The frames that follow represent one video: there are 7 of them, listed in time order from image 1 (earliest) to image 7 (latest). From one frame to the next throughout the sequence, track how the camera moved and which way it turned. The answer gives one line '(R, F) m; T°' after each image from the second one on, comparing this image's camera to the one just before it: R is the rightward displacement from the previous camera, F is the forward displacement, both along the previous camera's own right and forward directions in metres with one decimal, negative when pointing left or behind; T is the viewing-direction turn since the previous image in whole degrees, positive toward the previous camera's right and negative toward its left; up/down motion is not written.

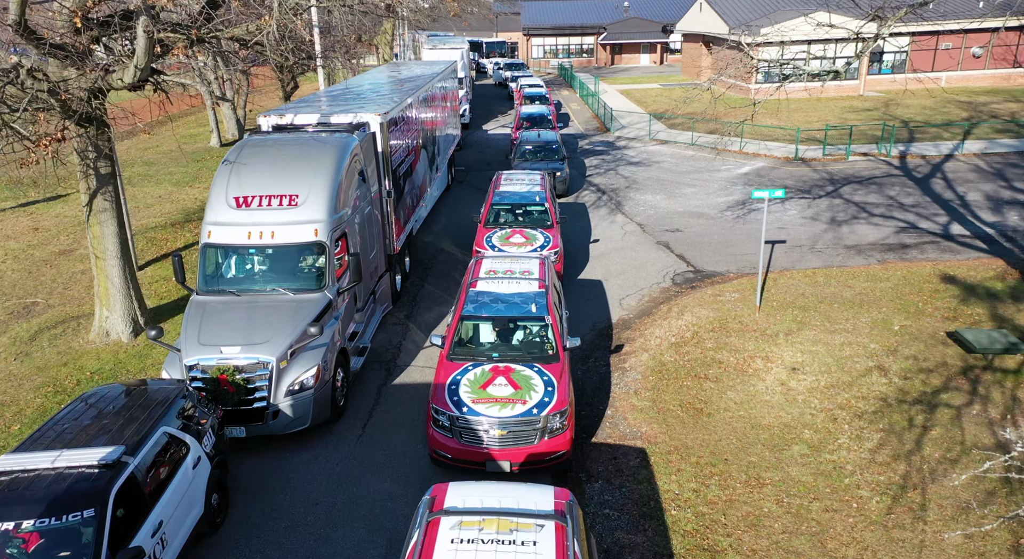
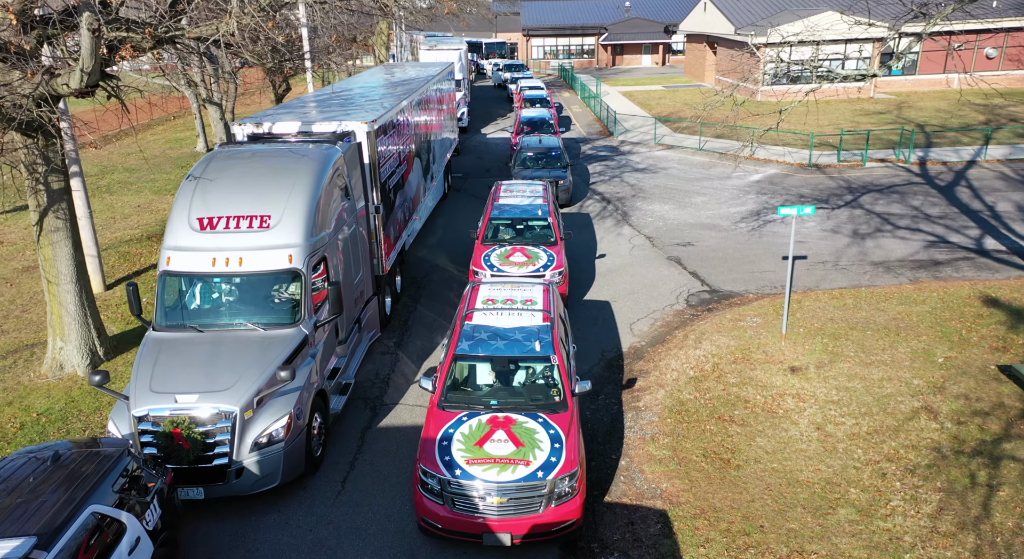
(0.0, +1.3) m; 0°
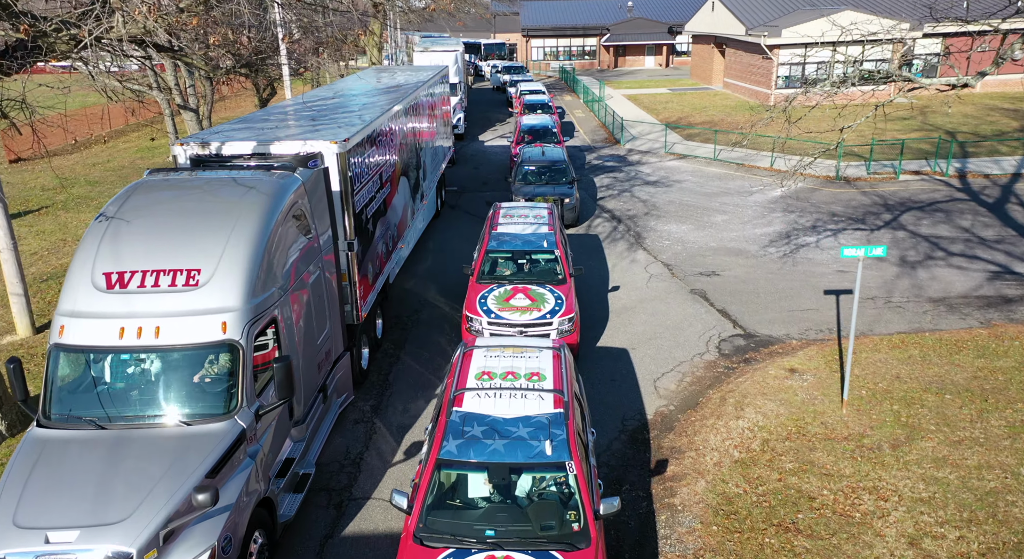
(0.0, +2.2) m; 0°
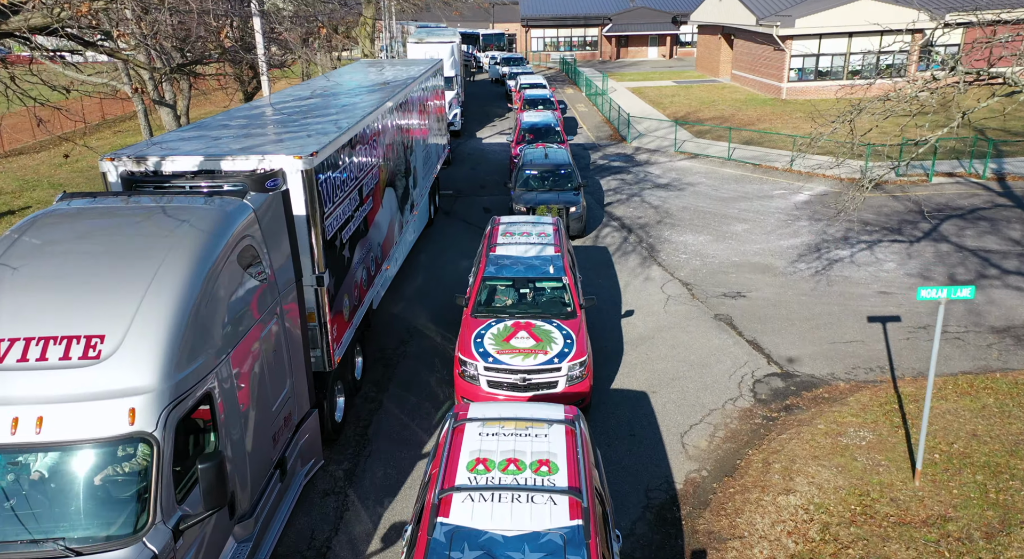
(0.0, +1.8) m; 0°
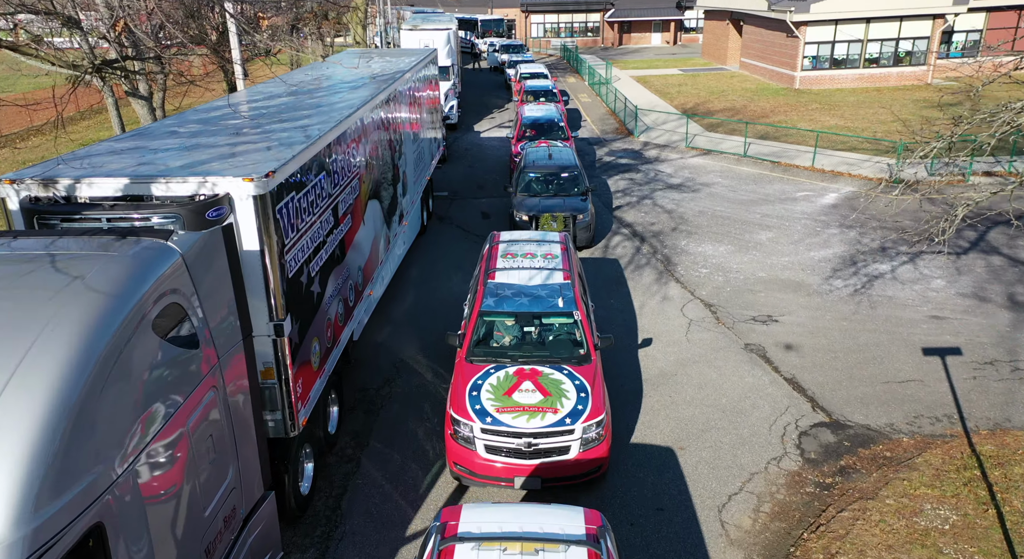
(0.0, +1.7) m; 0°
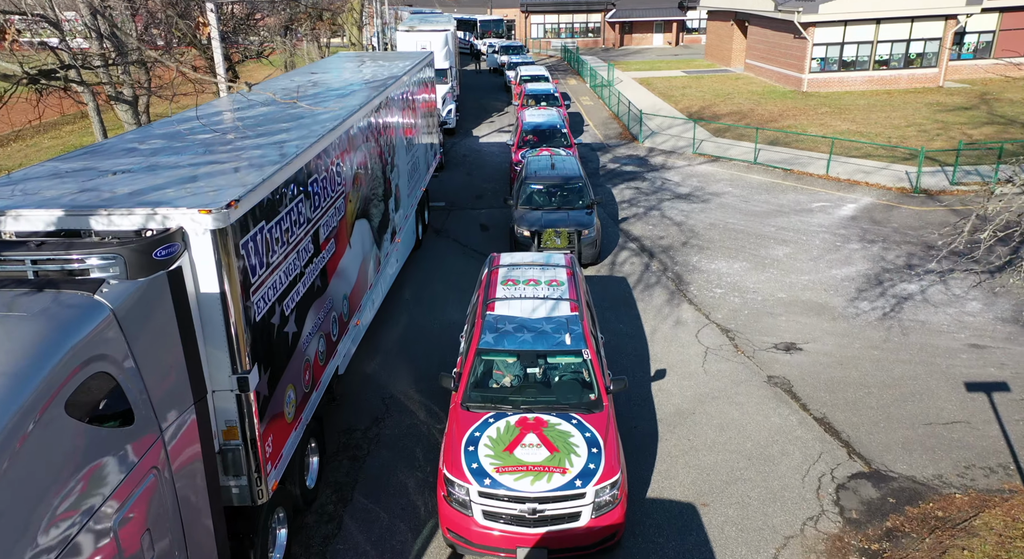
(0.0, +1.0) m; 0°
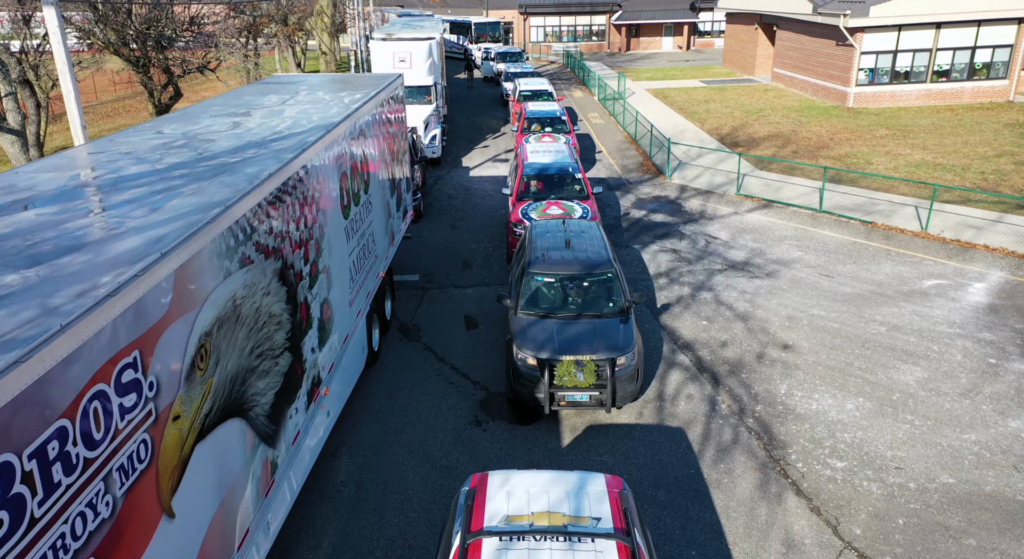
(0.0, +5.3) m; 0°
